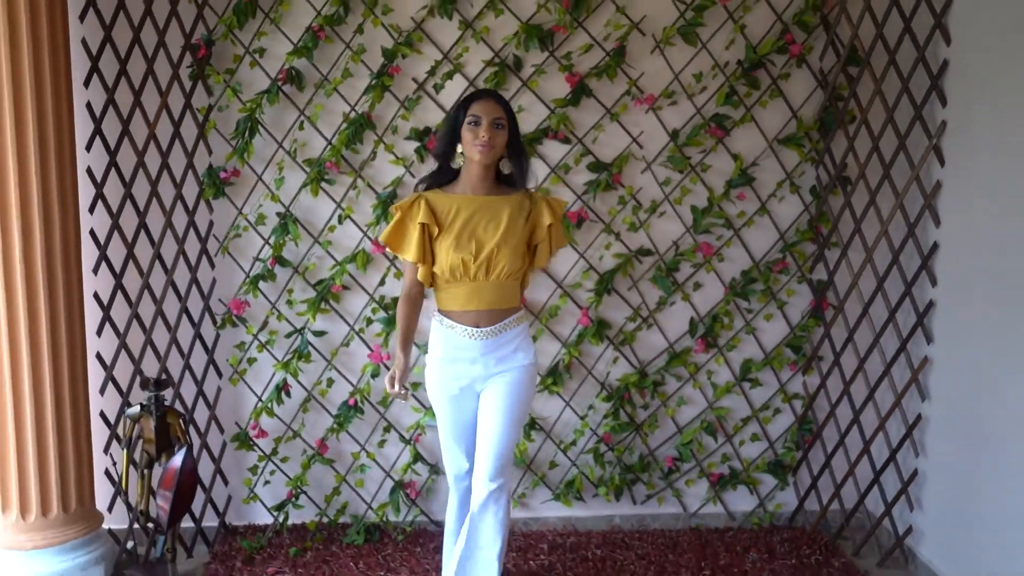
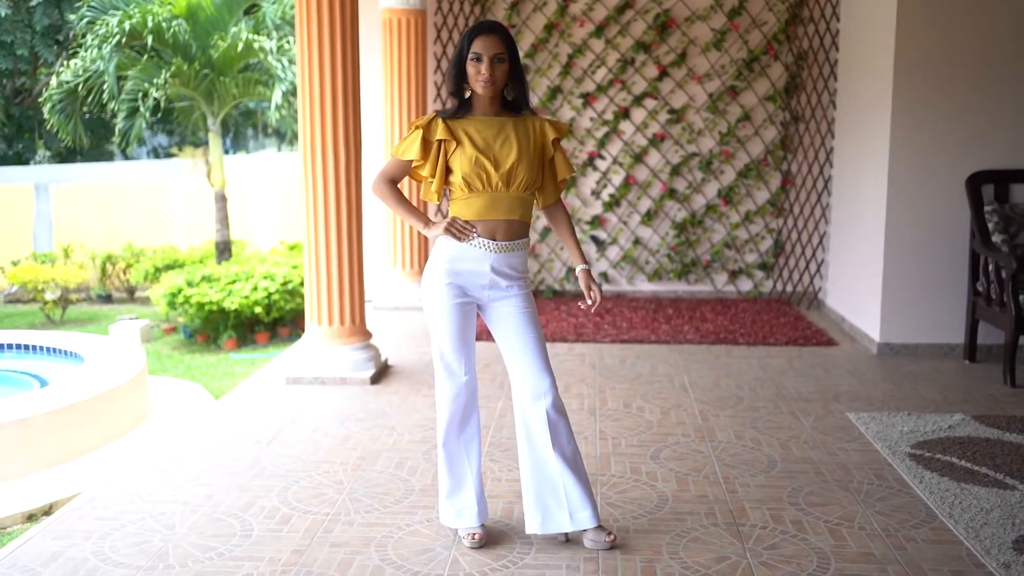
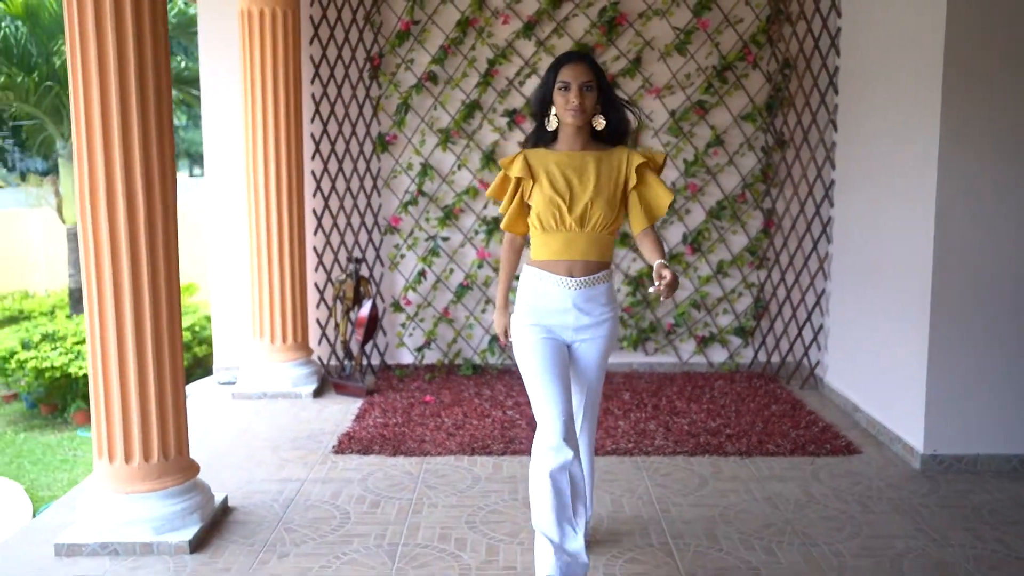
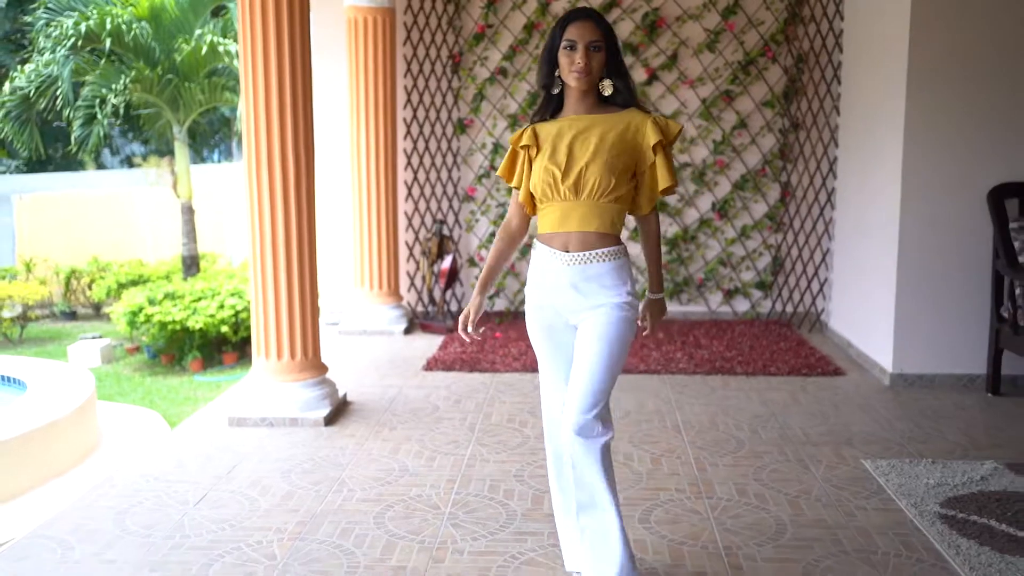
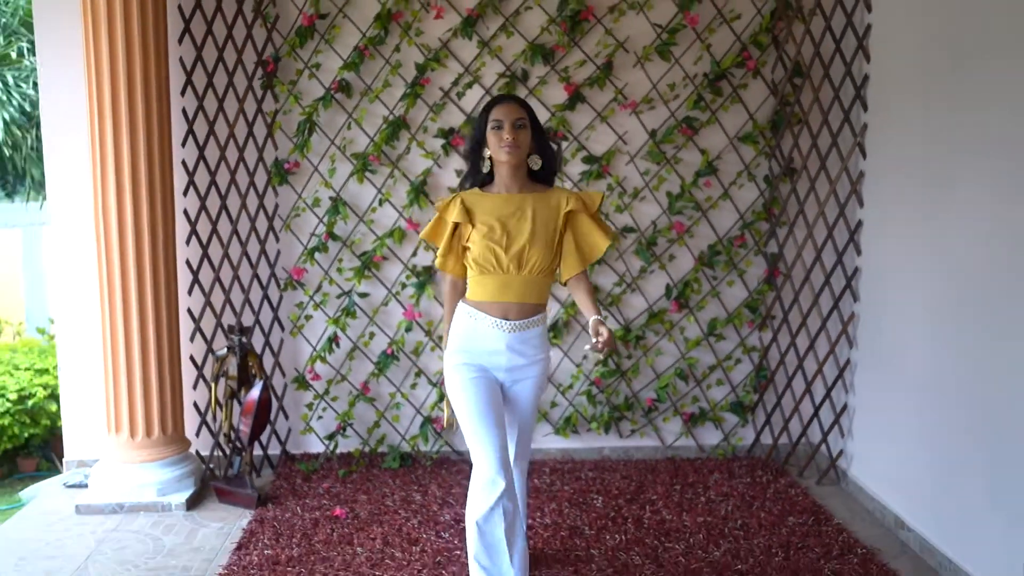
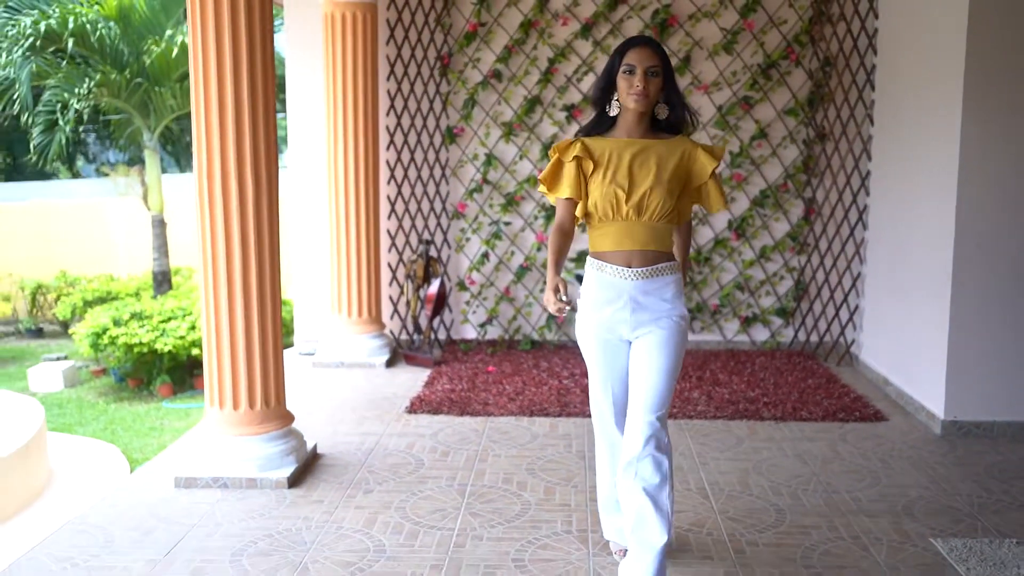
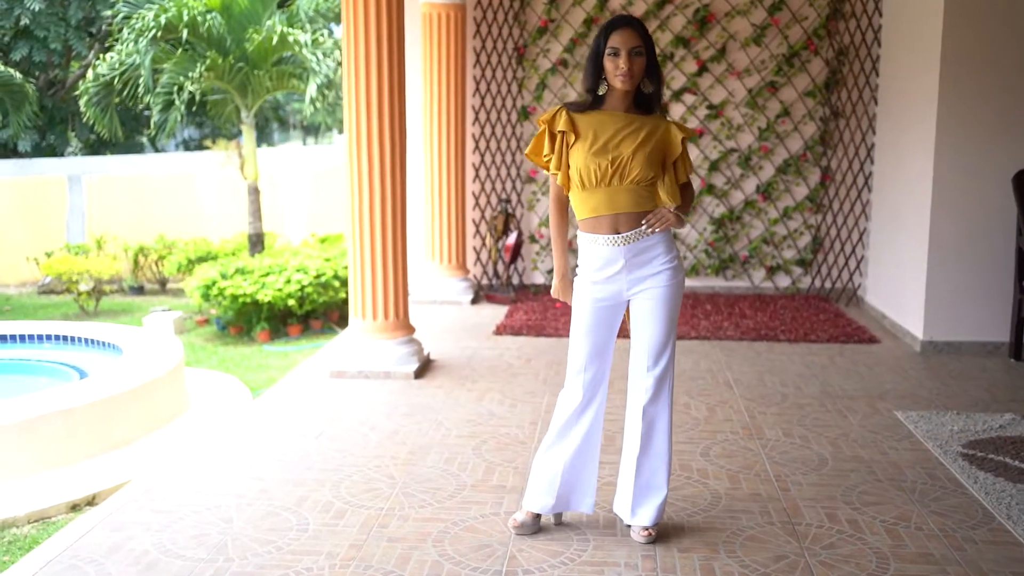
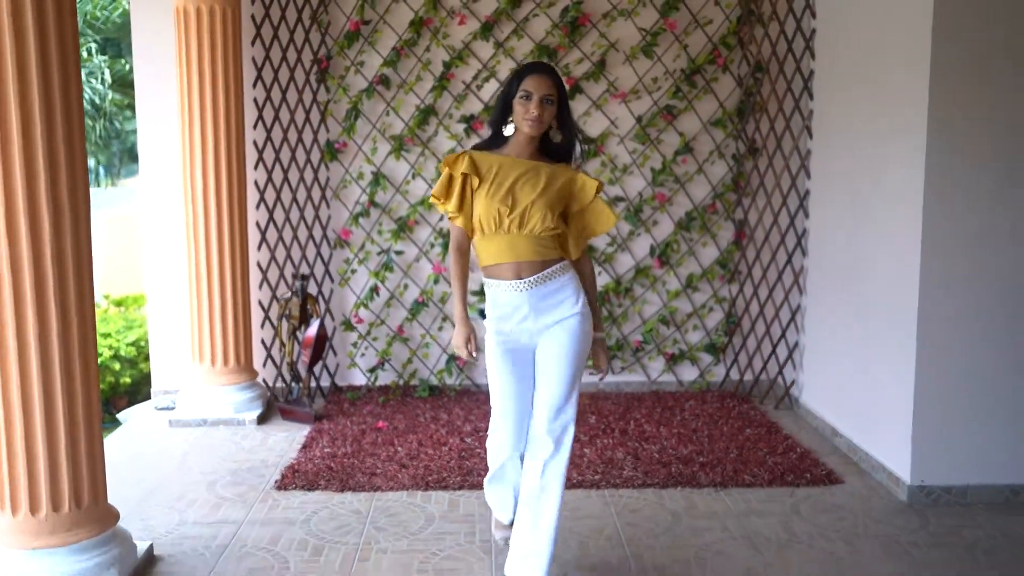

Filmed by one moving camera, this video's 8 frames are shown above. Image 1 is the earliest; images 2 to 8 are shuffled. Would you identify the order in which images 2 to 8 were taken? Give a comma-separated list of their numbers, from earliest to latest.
5, 8, 3, 6, 4, 2, 7
